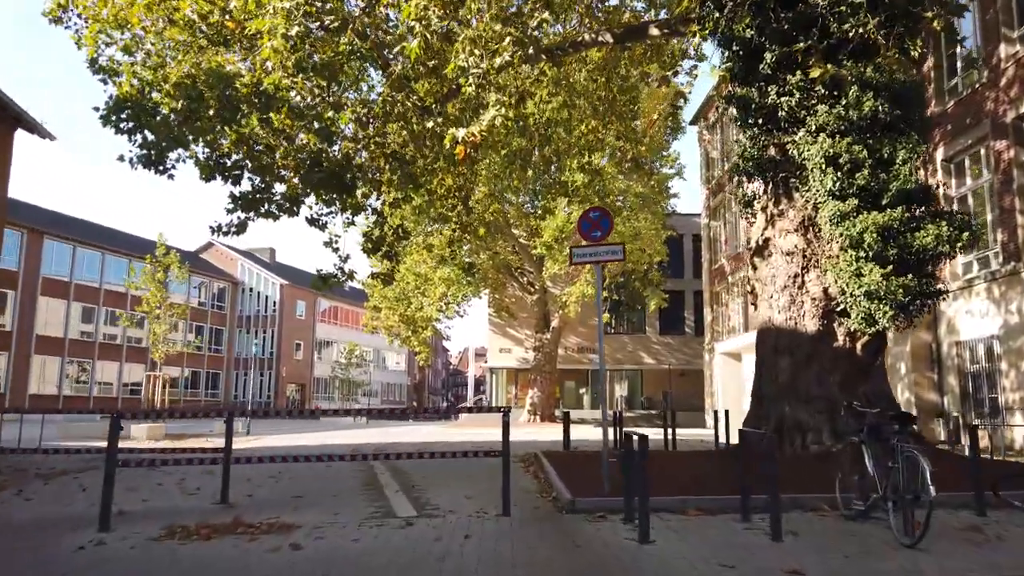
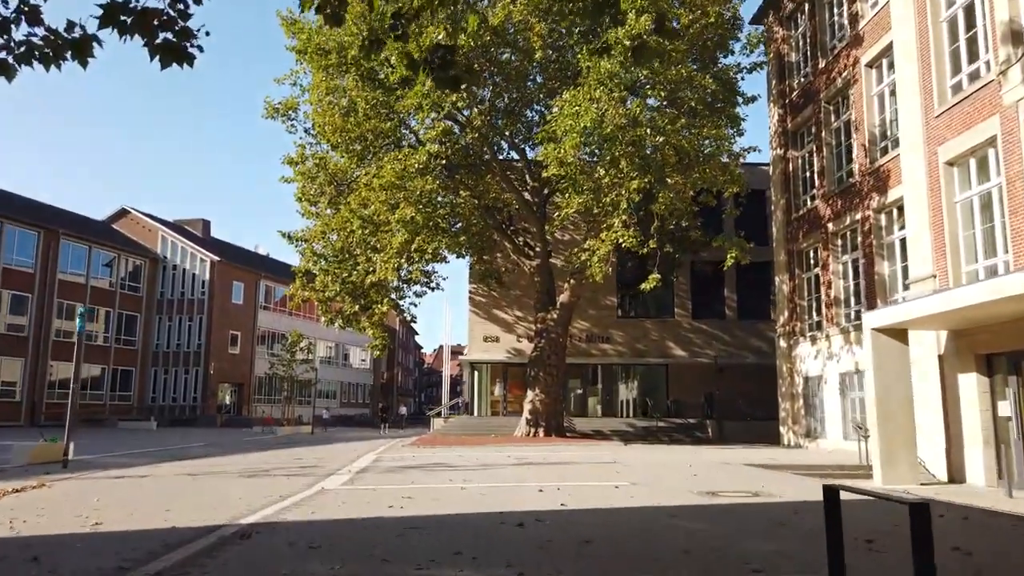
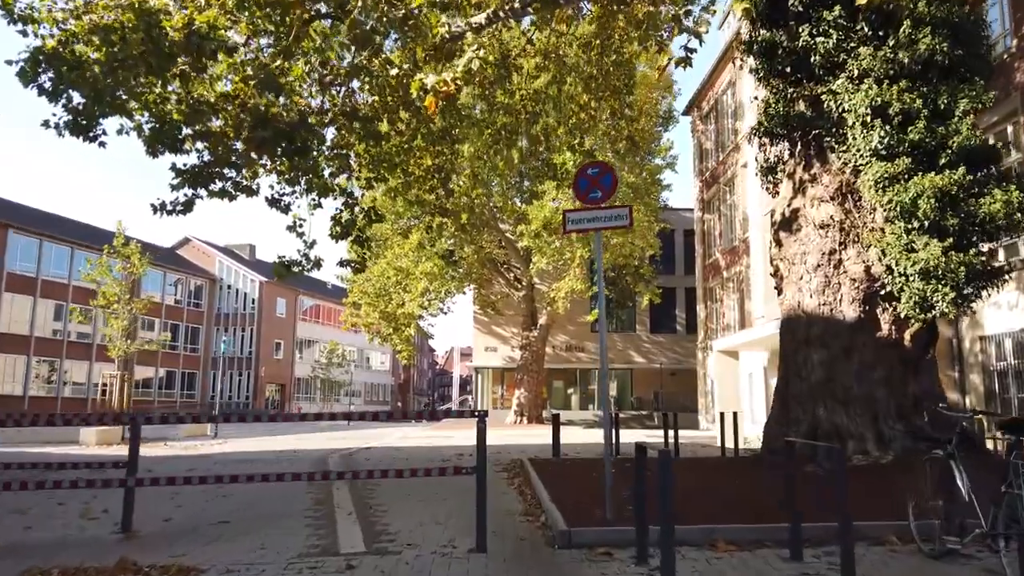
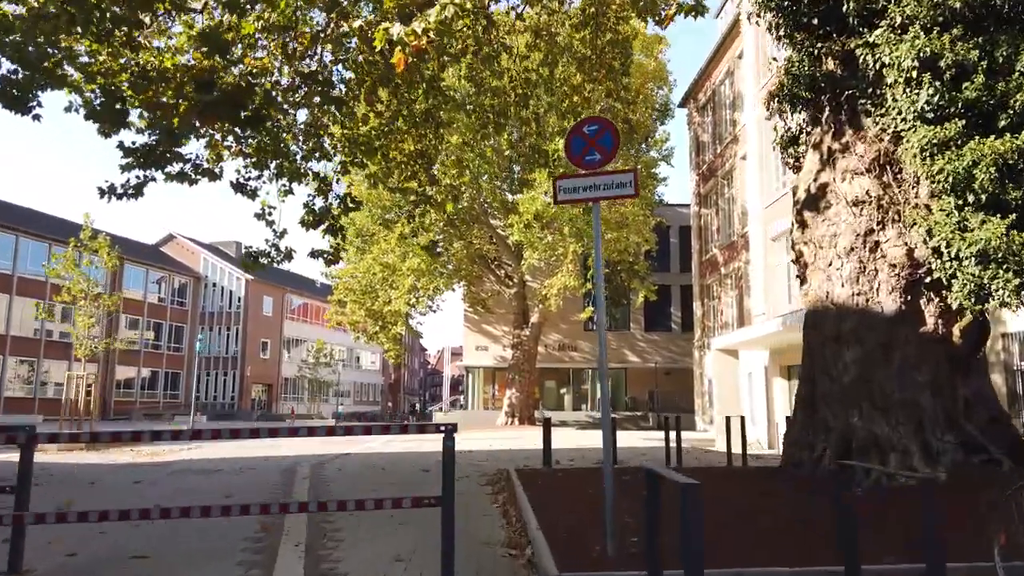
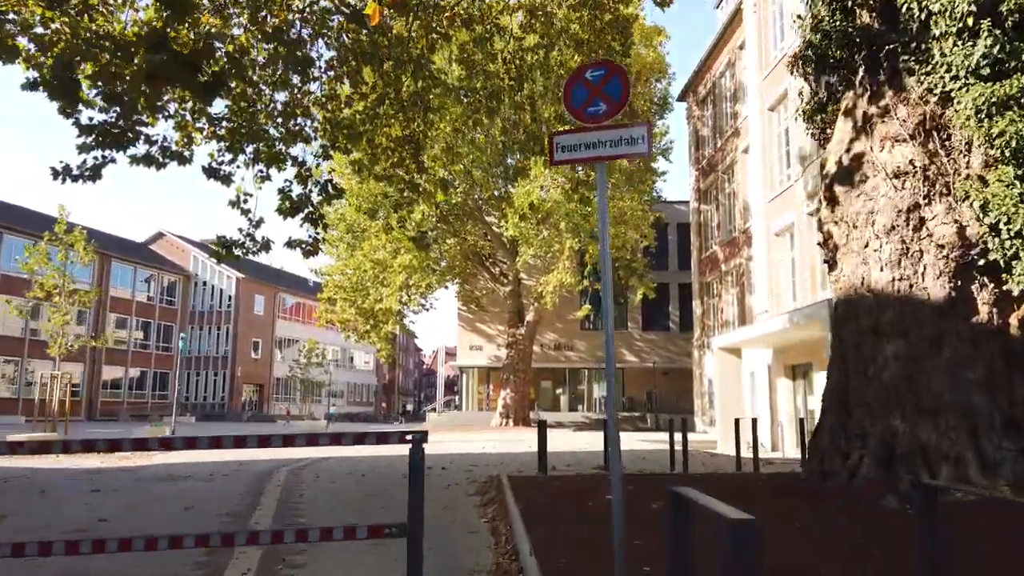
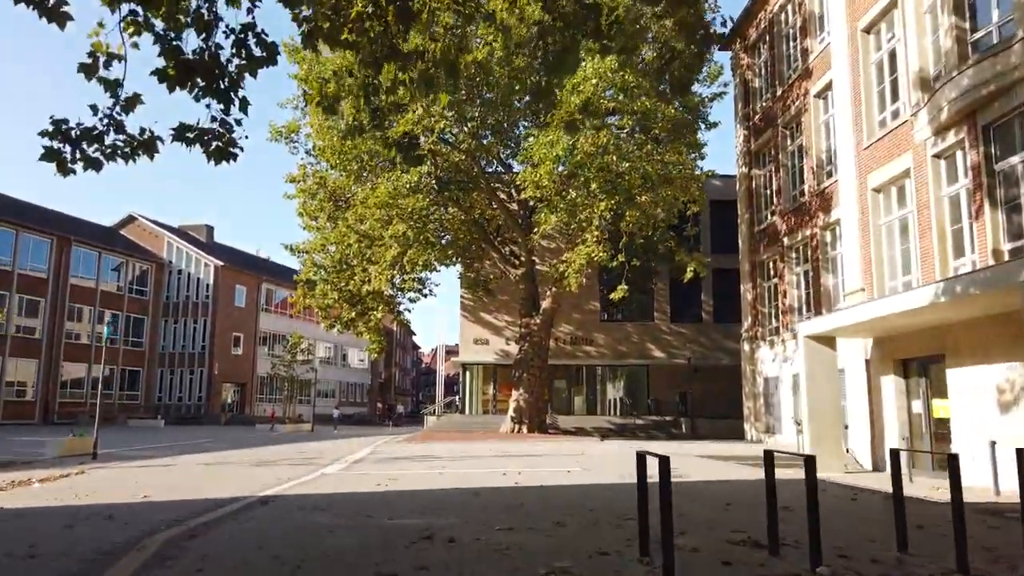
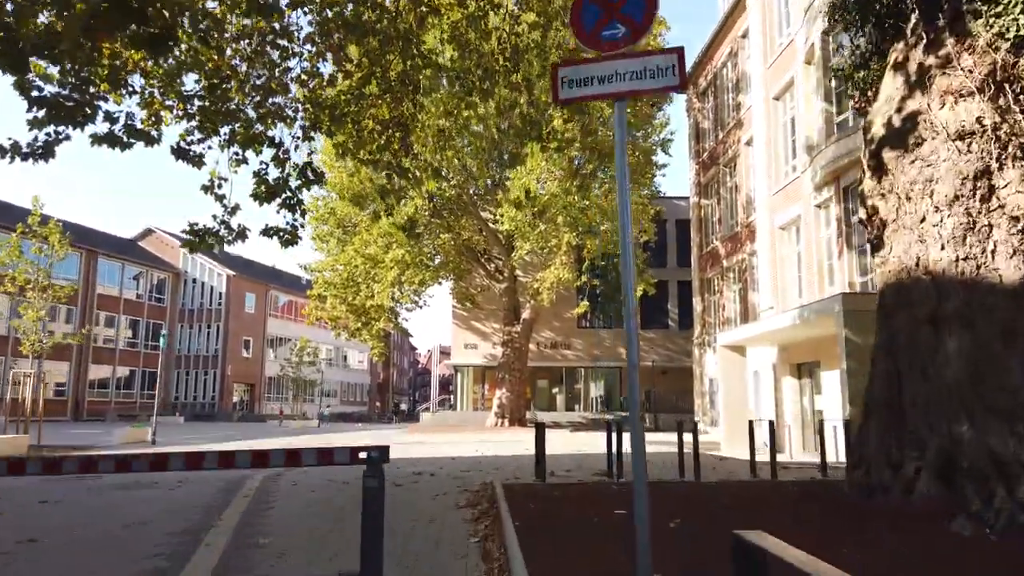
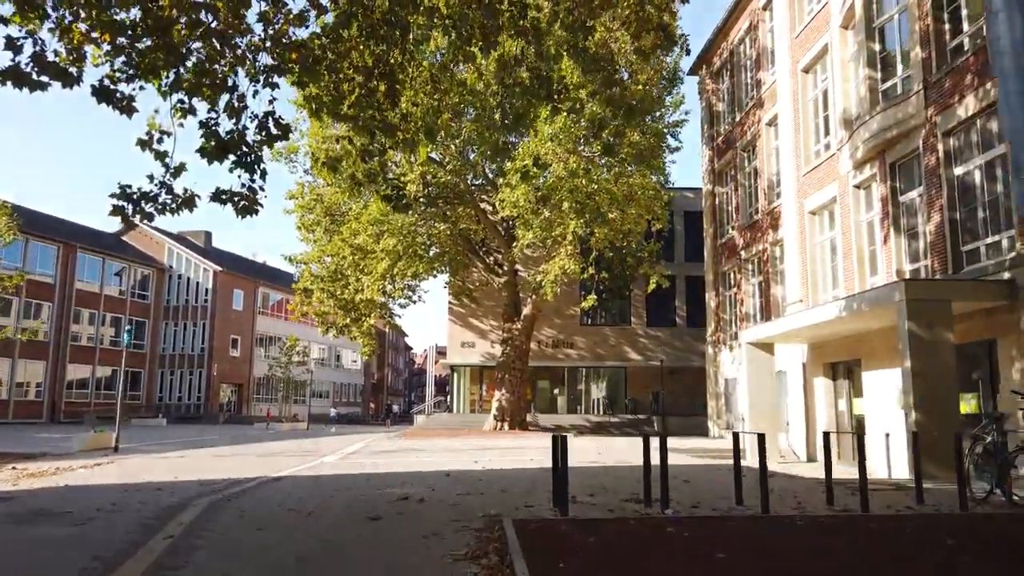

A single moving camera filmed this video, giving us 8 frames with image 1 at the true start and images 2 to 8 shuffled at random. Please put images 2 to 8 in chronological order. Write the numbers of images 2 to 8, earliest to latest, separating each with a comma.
3, 4, 5, 7, 8, 6, 2
